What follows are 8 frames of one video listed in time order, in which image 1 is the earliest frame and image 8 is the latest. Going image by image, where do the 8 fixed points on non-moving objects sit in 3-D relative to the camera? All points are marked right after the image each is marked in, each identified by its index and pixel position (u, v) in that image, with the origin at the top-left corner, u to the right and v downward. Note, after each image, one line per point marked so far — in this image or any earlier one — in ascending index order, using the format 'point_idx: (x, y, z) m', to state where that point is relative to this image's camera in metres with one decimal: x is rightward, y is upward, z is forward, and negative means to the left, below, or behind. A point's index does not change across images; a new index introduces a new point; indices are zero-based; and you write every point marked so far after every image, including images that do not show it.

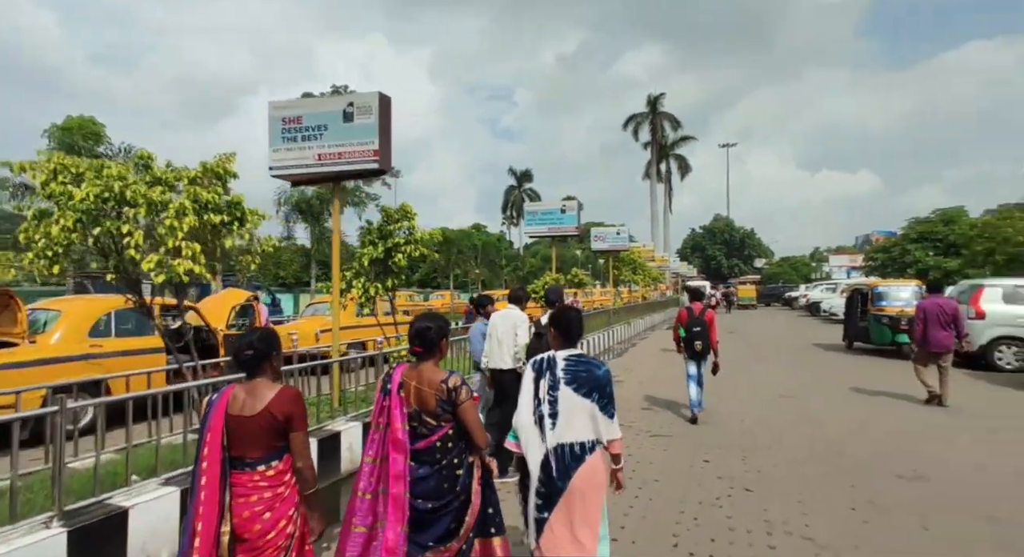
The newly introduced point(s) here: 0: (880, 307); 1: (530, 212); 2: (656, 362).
0: (+9.6, -0.8, +14.3) m
1: (+0.4, +1.8, +14.8) m
2: (+4.0, -2.3, +15.3) m
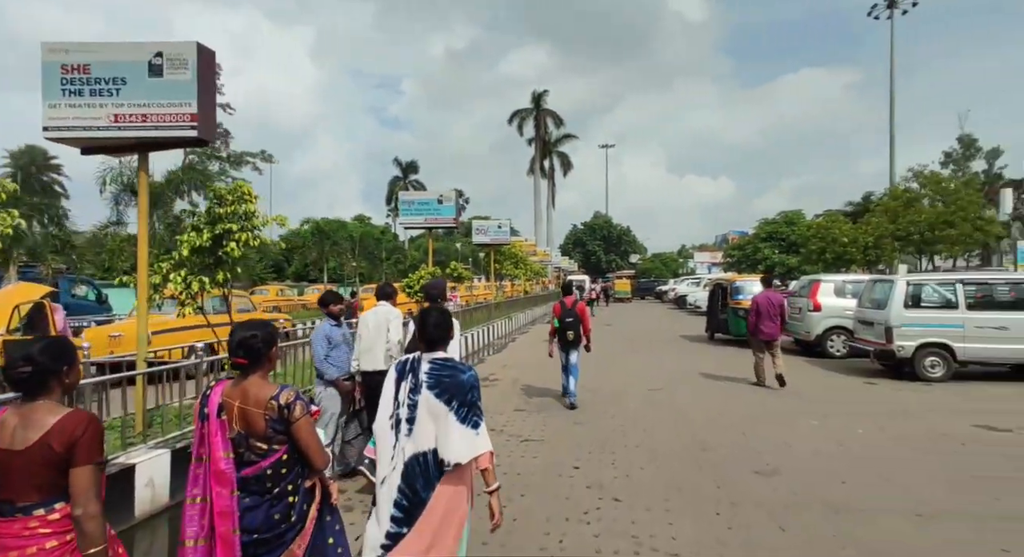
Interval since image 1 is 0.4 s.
0: (+6.3, -0.6, +15.3) m
1: (-2.7, +1.9, +14.0) m
2: (+0.6, -2.2, +15.2) m
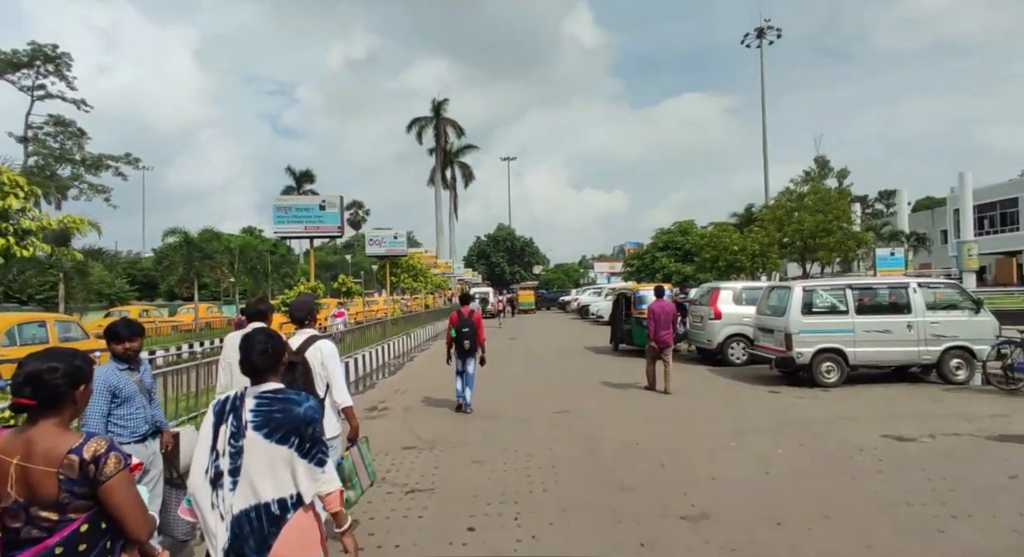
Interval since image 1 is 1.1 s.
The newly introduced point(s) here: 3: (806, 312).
0: (+3.6, -0.9, +15.2) m
1: (-5.2, +1.6, +12.4) m
2: (-2.0, -2.5, +14.1) m
3: (+5.3, -0.6, +9.9) m
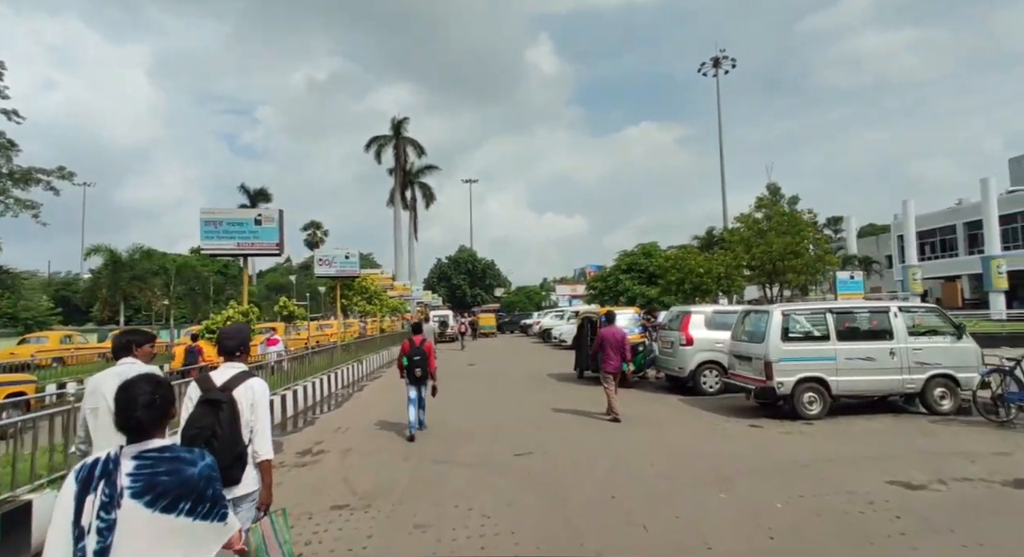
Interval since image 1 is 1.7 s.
0: (+2.5, -1.5, +14.3) m
1: (-6.1, +1.1, +11.0) m
2: (-3.0, -3.0, +12.8) m
3: (+4.6, -1.0, +9.2) m
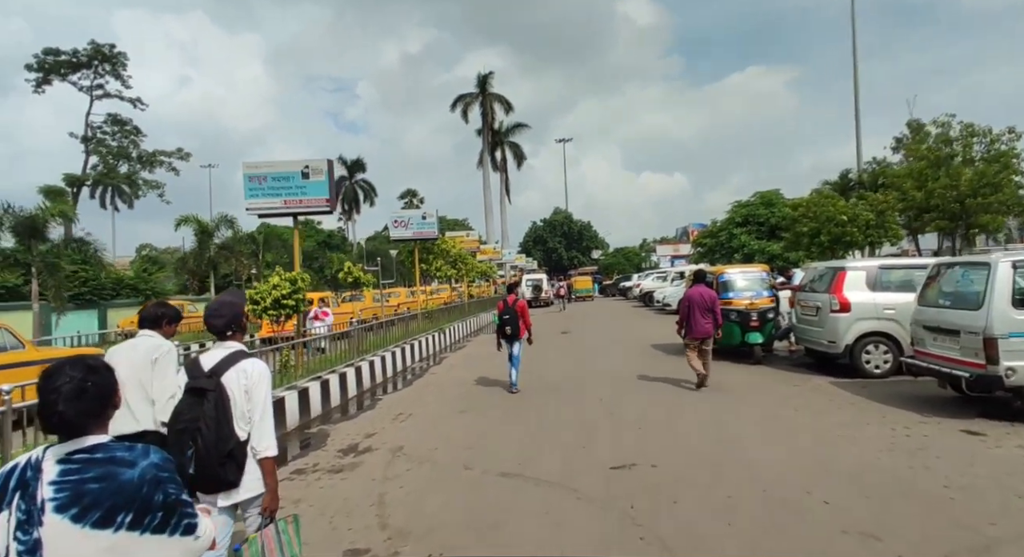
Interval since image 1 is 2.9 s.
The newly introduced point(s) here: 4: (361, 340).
0: (+4.5, -0.5, +11.6) m
1: (-4.5, +1.7, +9.7) m
2: (-1.1, -2.2, +11.1) m
3: (+5.7, -0.3, +6.1) m
4: (-3.3, -1.3, +12.0) m
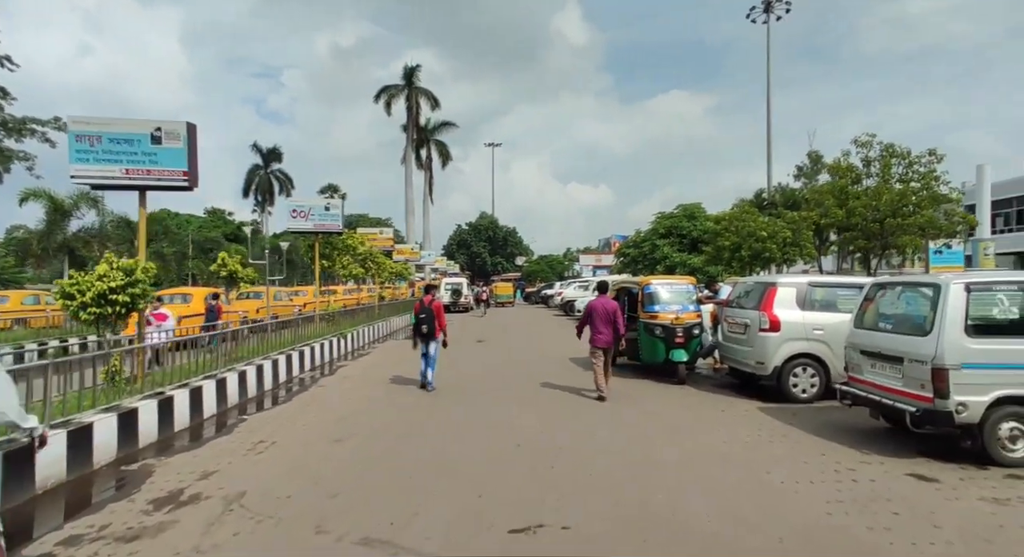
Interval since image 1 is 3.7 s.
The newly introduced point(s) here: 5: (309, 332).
0: (+2.7, -0.7, +10.8) m
1: (-5.9, +1.9, +7.7) m
2: (-2.8, -2.2, +9.5) m
3: (+4.6, -0.5, +5.5) m
4: (-5.1, -1.2, +10.1) m
5: (-5.3, -1.4, +14.6) m
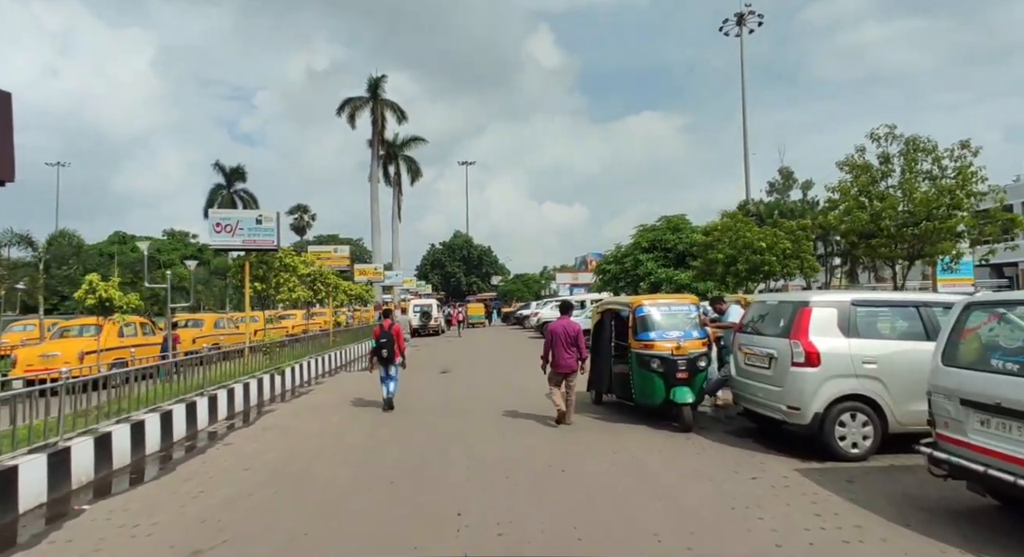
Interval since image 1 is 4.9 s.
0: (+2.1, -1.0, +8.7) m
1: (-6.4, +1.6, +5.3) m
2: (-3.4, -2.5, +7.1) m
3: (+4.2, -0.6, +3.5) m
4: (-5.7, -1.6, +7.7) m
5: (-6.1, -2.0, +12.2) m
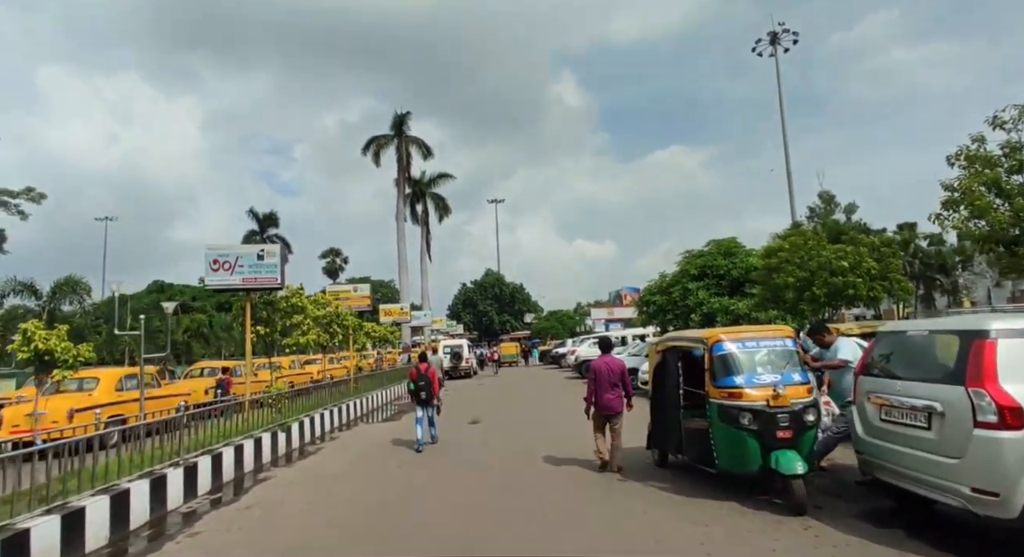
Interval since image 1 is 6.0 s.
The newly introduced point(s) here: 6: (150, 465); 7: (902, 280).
0: (+2.6, -1.3, +6.6) m
1: (-6.2, +1.2, +3.9) m
2: (-2.9, -2.9, +5.3) m
3: (+4.4, -0.5, +1.3) m
4: (-5.2, -2.1, +6.0) m
5: (-5.3, -2.8, +10.5) m
6: (-5.3, -2.8, +8.9) m
7: (+9.1, 0.0, +12.7) m
